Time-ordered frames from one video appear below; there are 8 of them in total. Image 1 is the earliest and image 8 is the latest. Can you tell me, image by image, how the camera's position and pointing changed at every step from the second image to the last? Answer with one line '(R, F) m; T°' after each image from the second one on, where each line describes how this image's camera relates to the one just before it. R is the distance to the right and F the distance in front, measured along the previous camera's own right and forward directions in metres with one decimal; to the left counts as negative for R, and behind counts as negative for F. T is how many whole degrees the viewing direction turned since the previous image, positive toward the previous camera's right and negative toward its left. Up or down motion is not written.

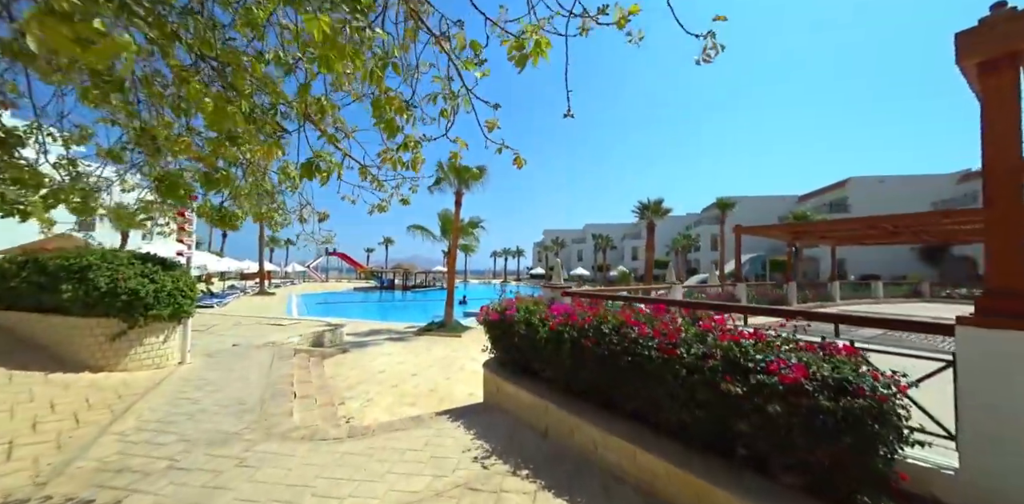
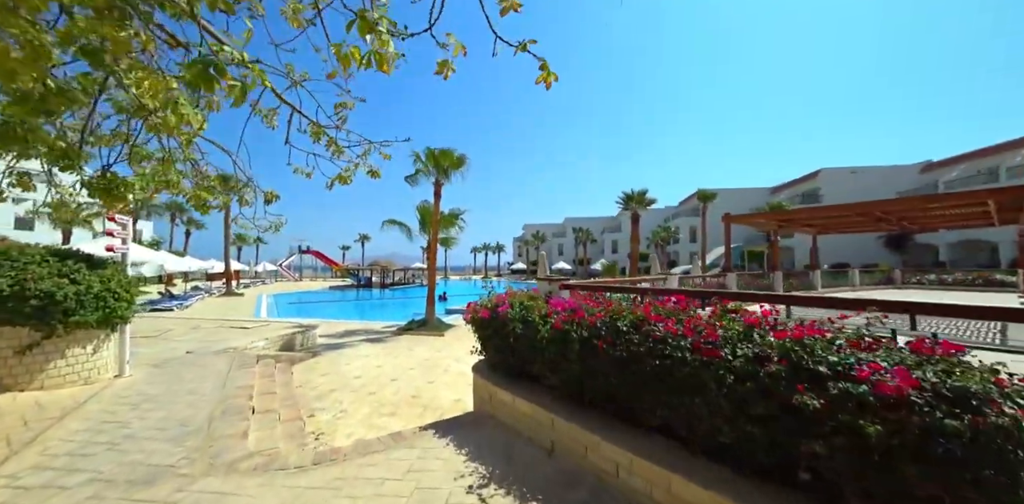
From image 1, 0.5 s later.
(-0.1, +0.6) m; +3°
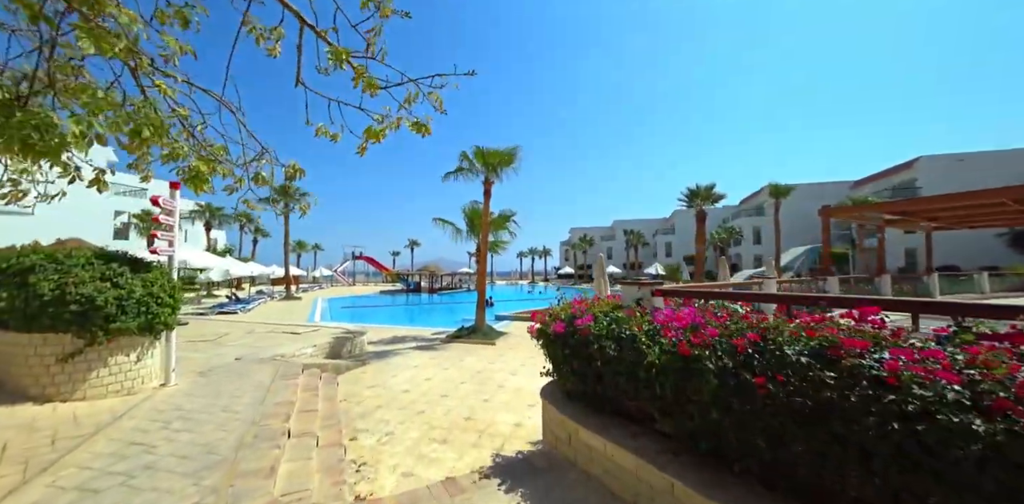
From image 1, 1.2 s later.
(-0.3, +0.9) m; -7°
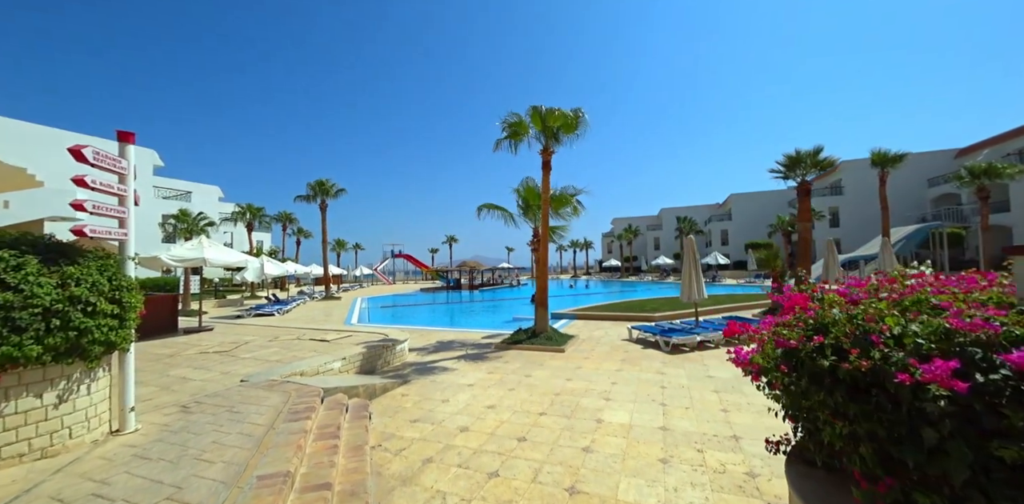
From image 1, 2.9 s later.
(-0.8, +2.3) m; -5°
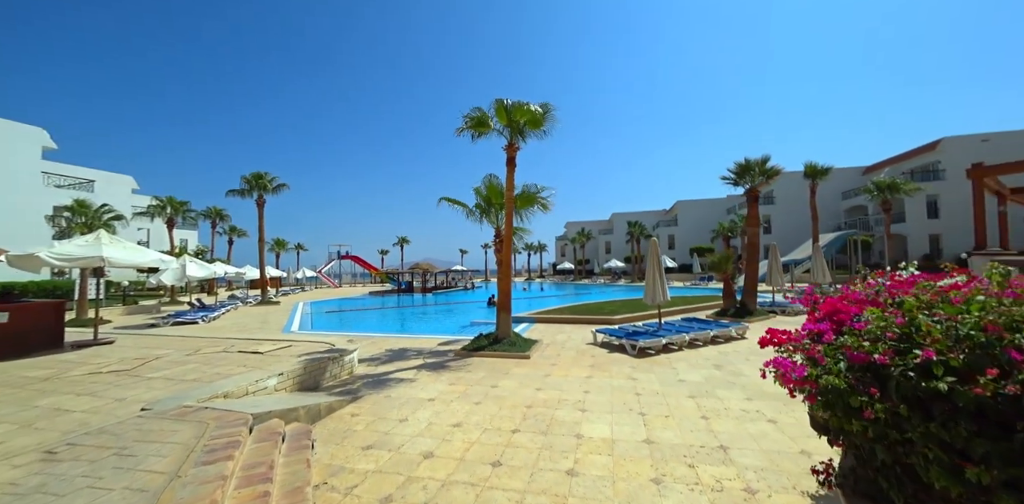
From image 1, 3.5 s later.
(-0.2, +0.6) m; +7°
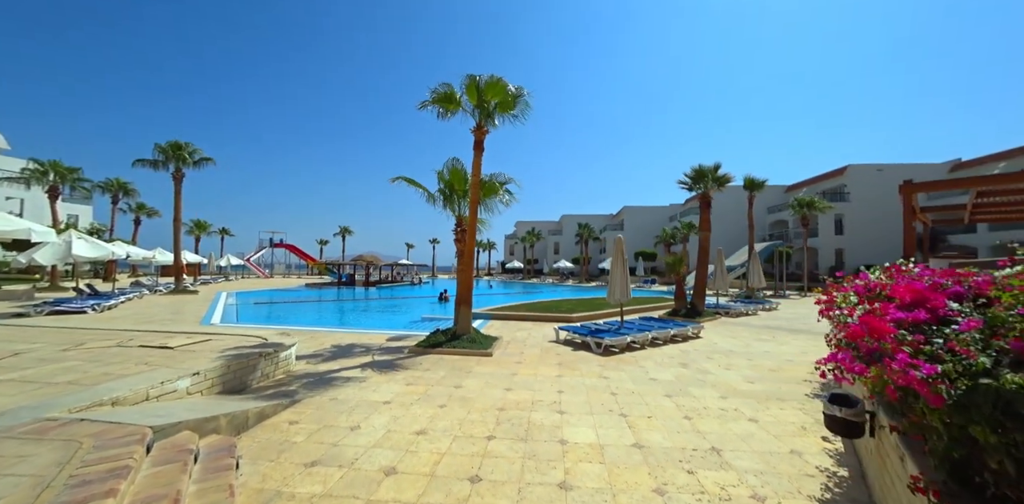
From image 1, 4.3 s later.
(-0.4, +0.7) m; +8°
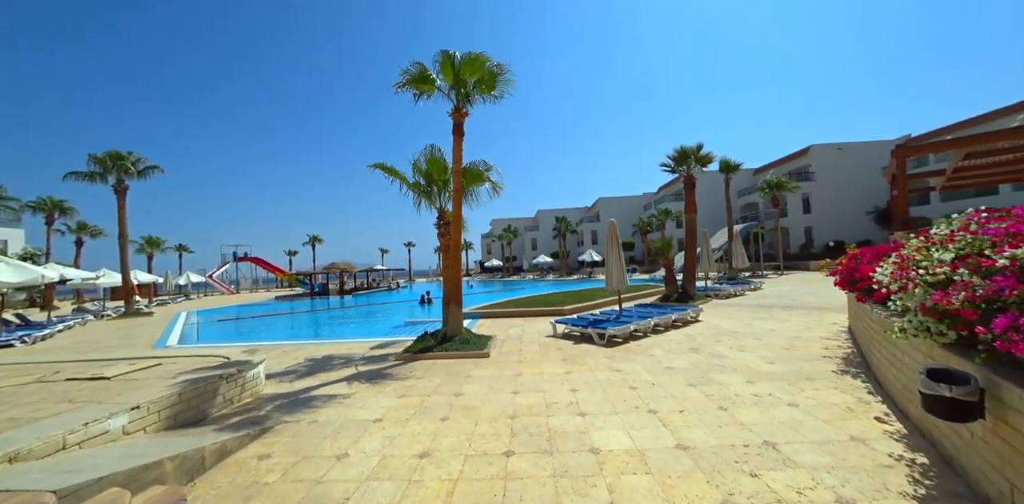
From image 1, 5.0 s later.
(-0.3, +0.7) m; +4°
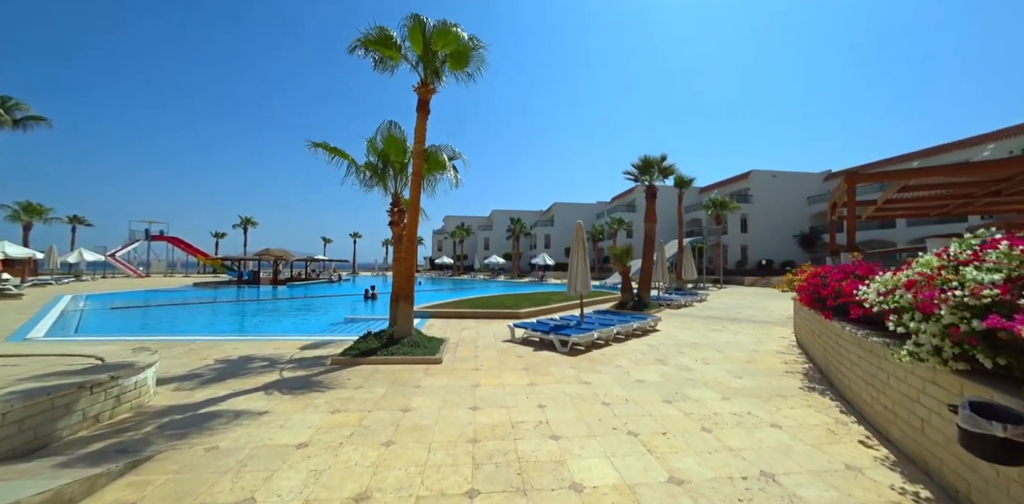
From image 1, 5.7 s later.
(-0.2, +0.7) m; +7°
